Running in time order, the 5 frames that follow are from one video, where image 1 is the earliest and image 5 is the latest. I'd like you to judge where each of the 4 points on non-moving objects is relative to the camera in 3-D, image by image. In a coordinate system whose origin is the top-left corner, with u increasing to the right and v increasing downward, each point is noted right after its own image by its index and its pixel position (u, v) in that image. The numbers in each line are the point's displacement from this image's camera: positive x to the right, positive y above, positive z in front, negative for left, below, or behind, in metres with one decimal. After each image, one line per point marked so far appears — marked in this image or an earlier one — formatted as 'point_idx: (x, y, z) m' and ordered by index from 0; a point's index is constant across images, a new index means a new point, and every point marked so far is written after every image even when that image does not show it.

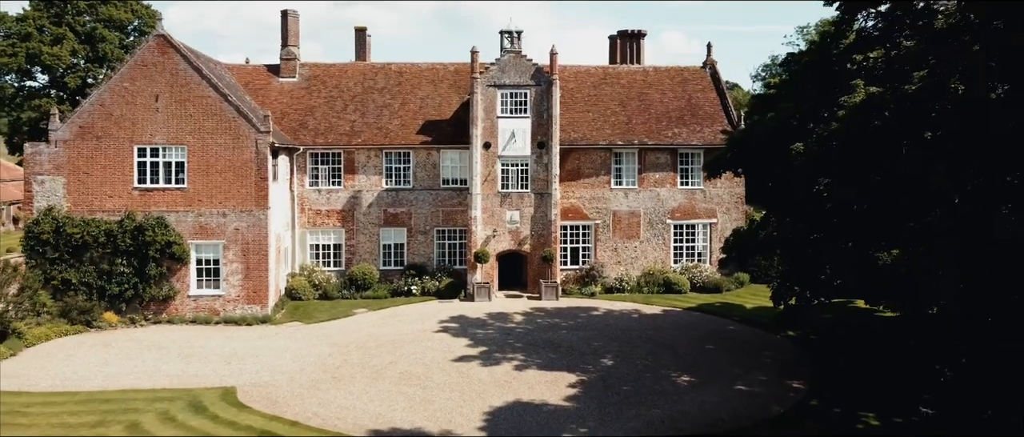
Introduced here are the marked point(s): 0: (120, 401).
0: (-9.1, -4.3, +17.3) m
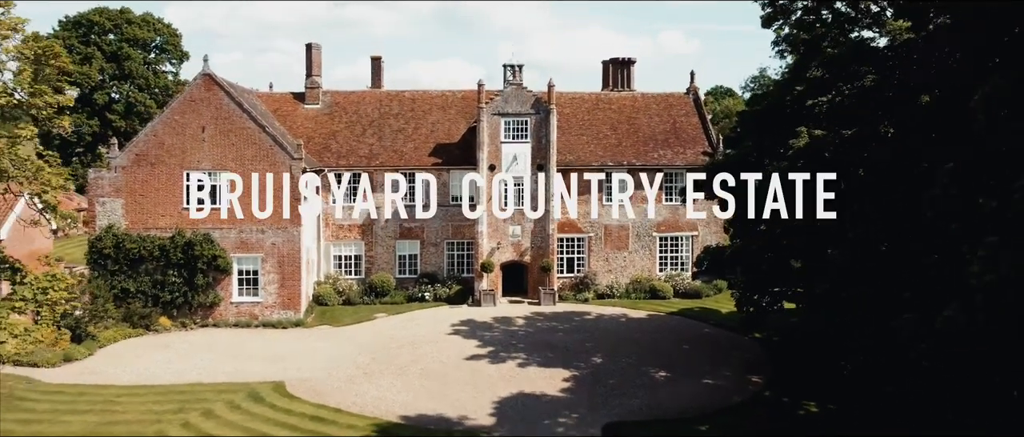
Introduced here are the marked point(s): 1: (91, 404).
0: (-9.0, -4.9, +20.9) m
1: (-11.2, -4.9, +19.6) m
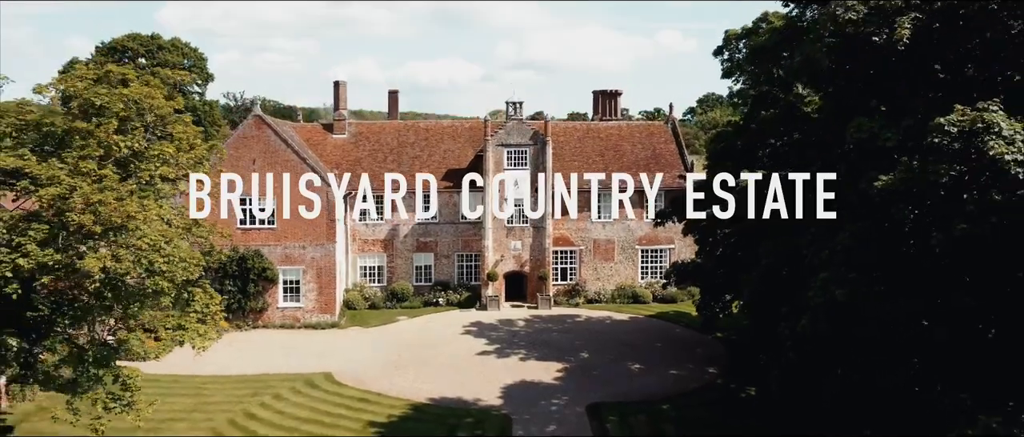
0: (-8.9, -5.8, +26.2) m
1: (-11.1, -5.8, +25.0) m
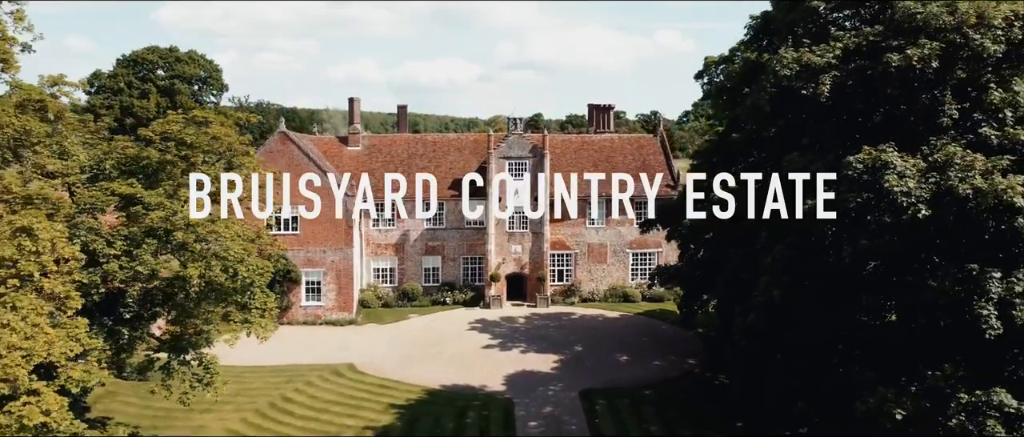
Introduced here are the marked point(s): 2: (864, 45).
0: (-8.8, -6.1, +29.8) m
1: (-11.0, -6.2, +28.5) m
2: (+8.4, +4.1, +17.4) m
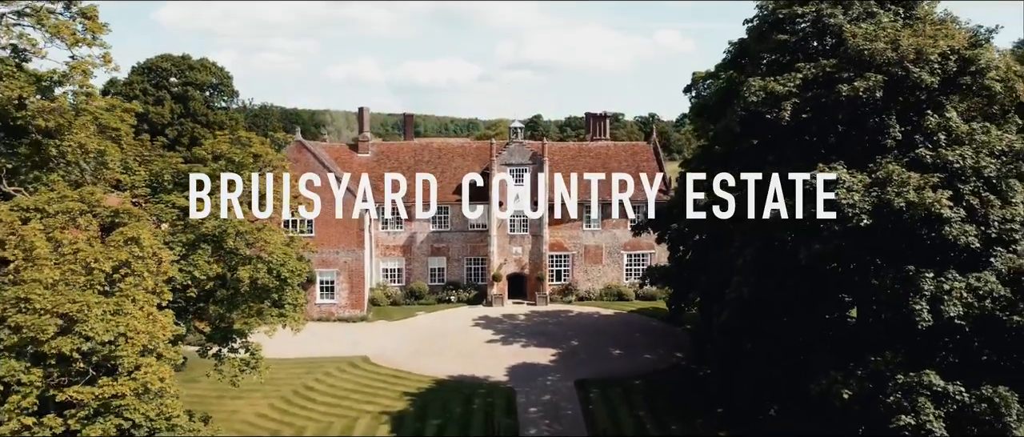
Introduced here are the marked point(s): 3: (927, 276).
0: (-8.8, -6.3, +32.4) m
1: (-11.0, -6.3, +31.1) m
2: (+8.5, +3.9, +20.0) m
3: (+9.8, -1.4, +17.3) m
